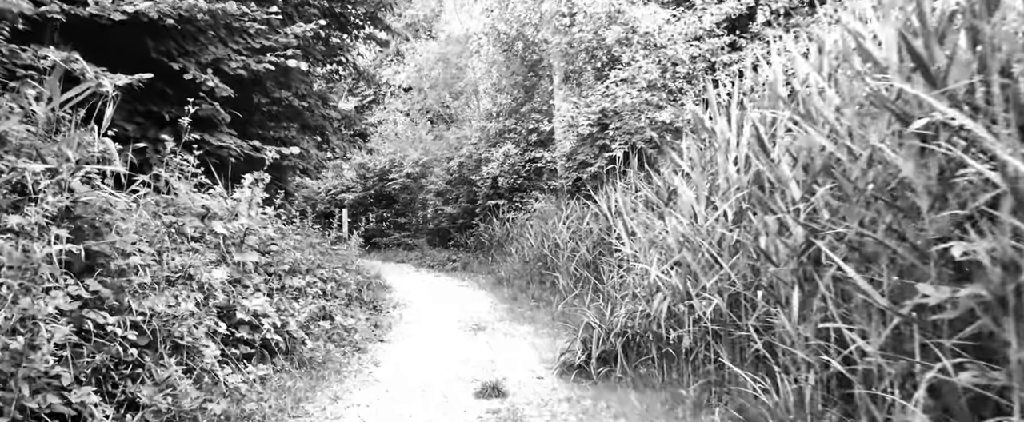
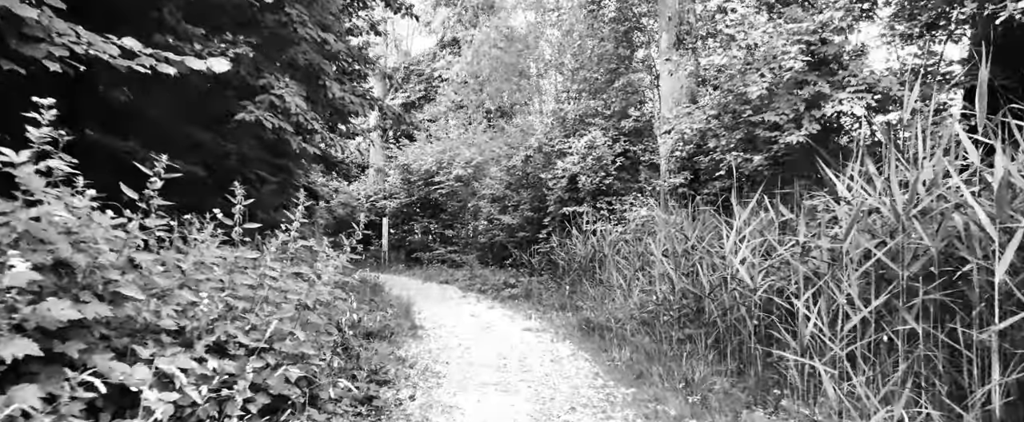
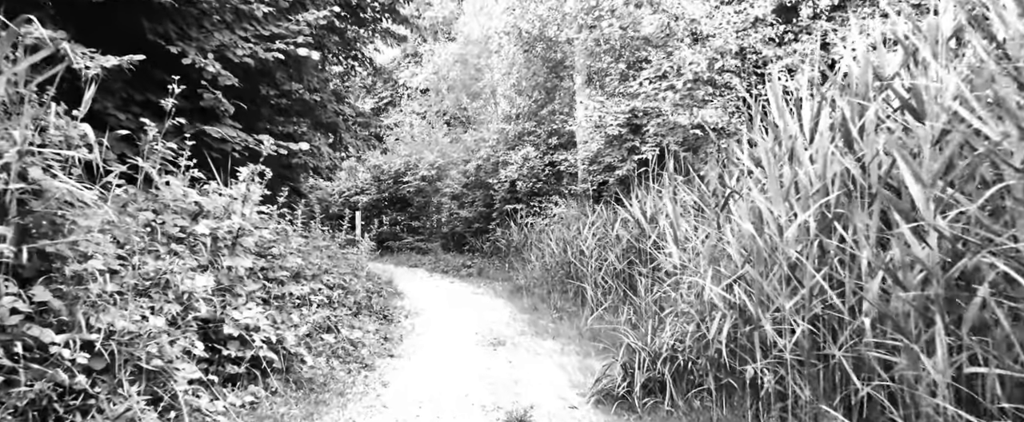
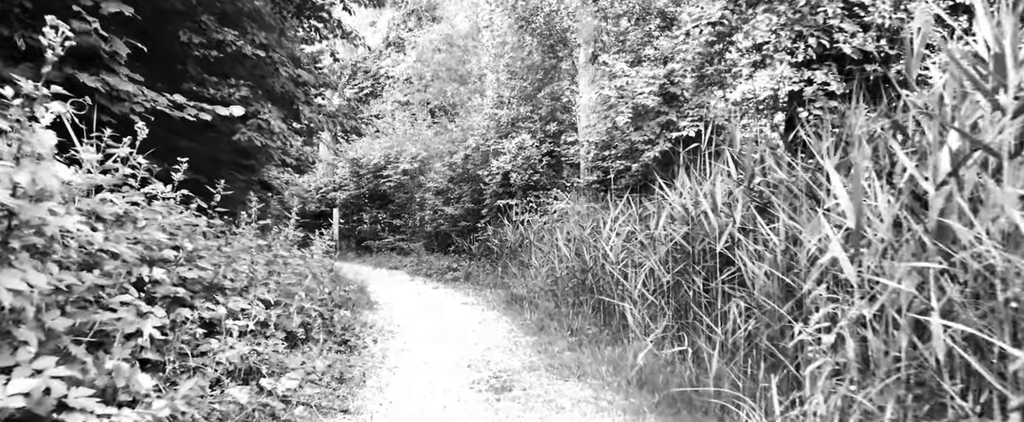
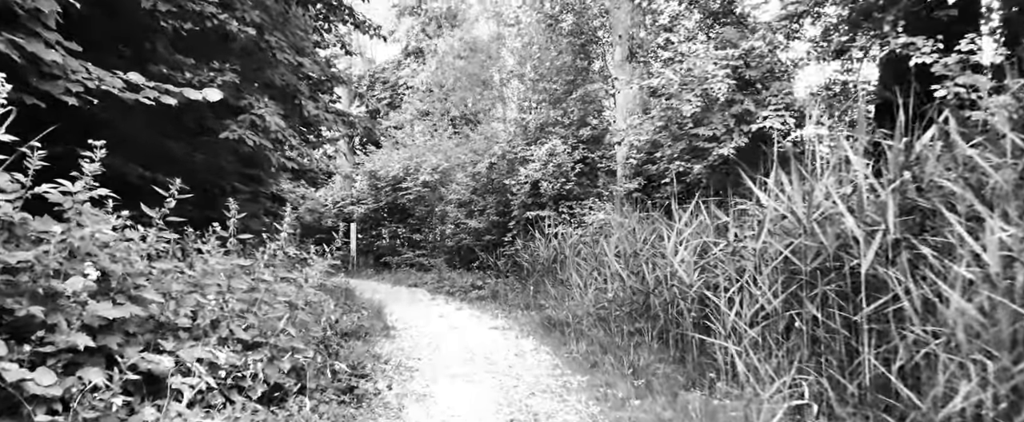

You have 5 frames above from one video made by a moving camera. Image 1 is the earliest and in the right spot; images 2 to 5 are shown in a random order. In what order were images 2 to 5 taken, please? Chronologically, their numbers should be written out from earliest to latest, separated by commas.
3, 4, 5, 2
